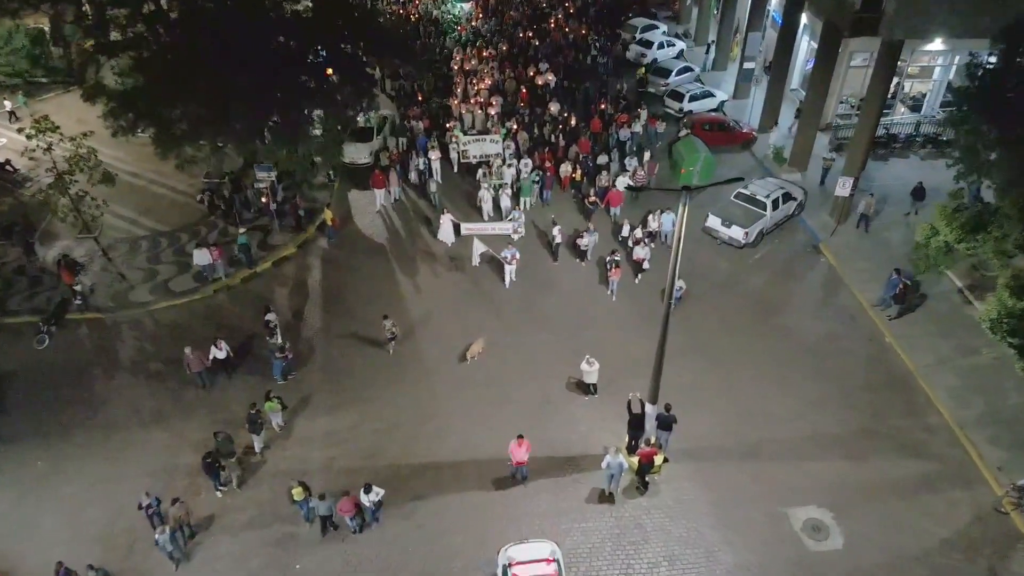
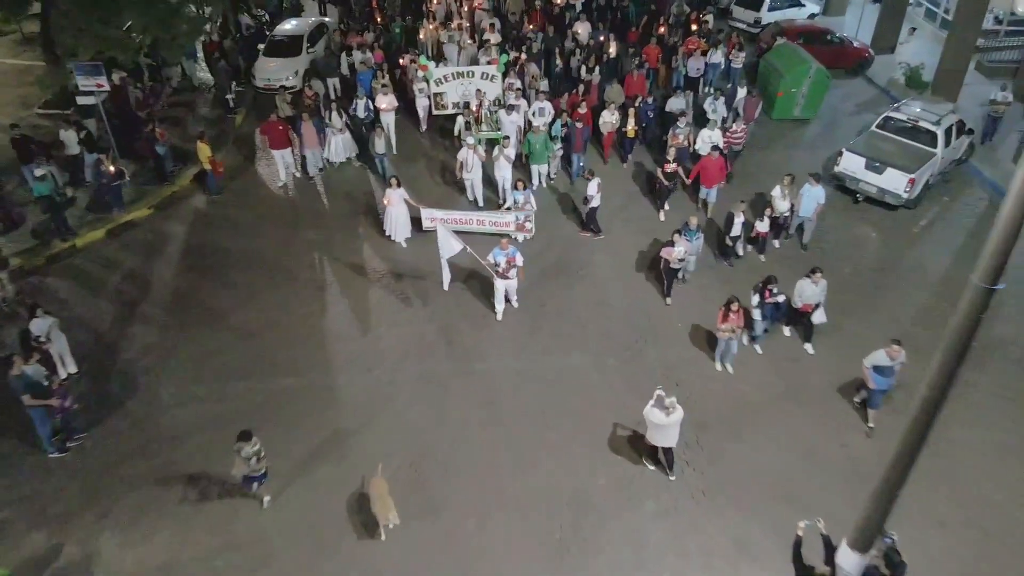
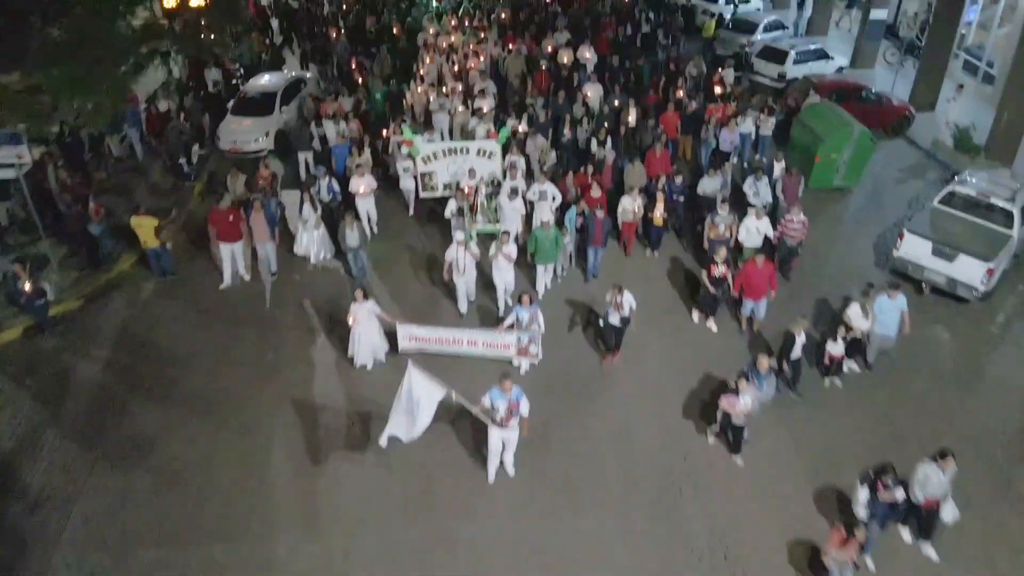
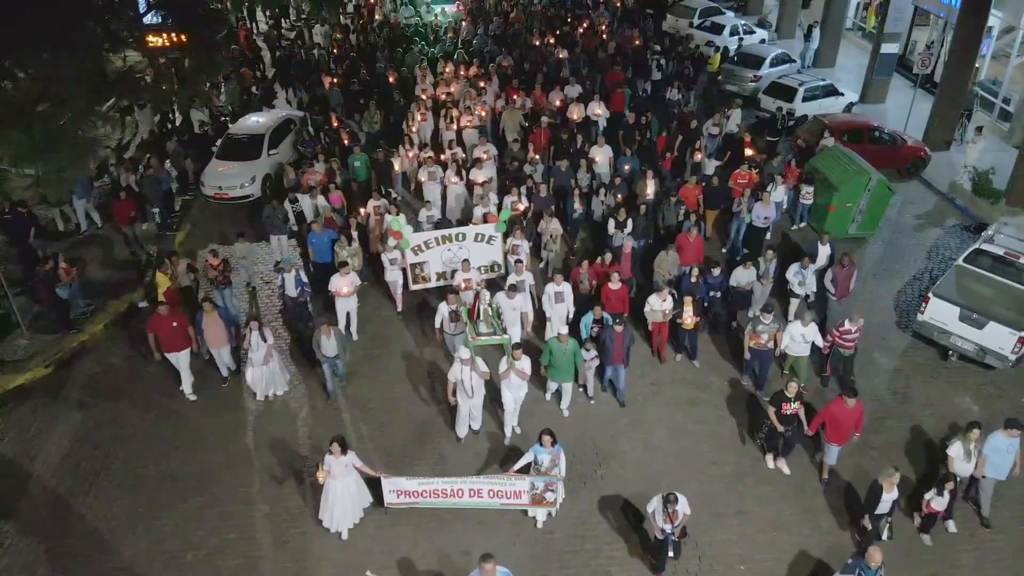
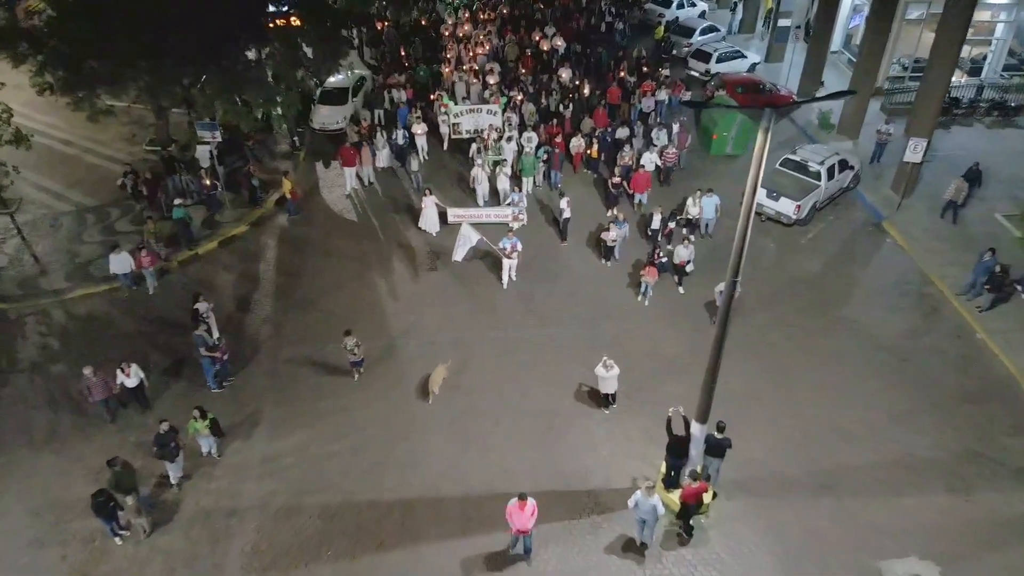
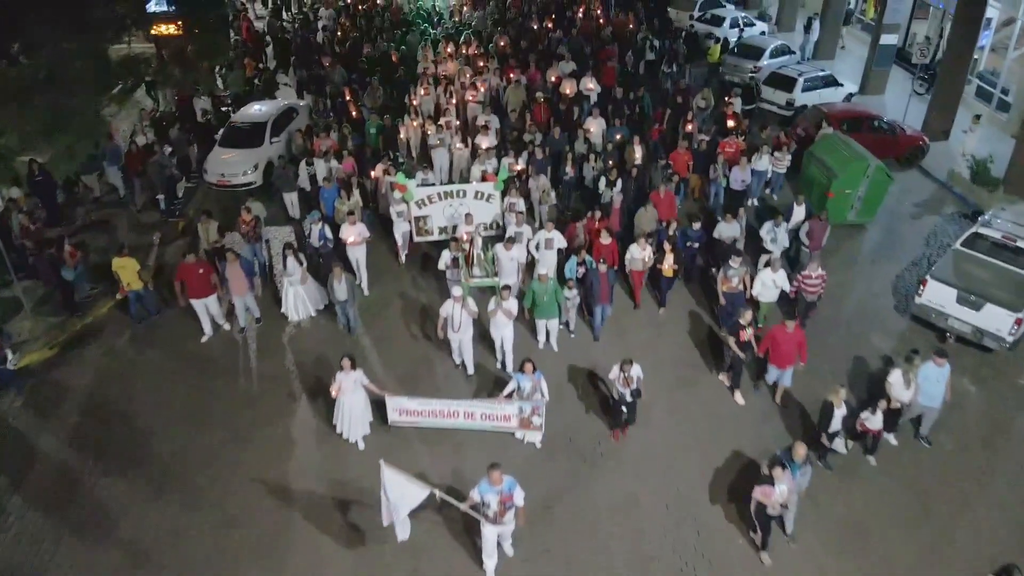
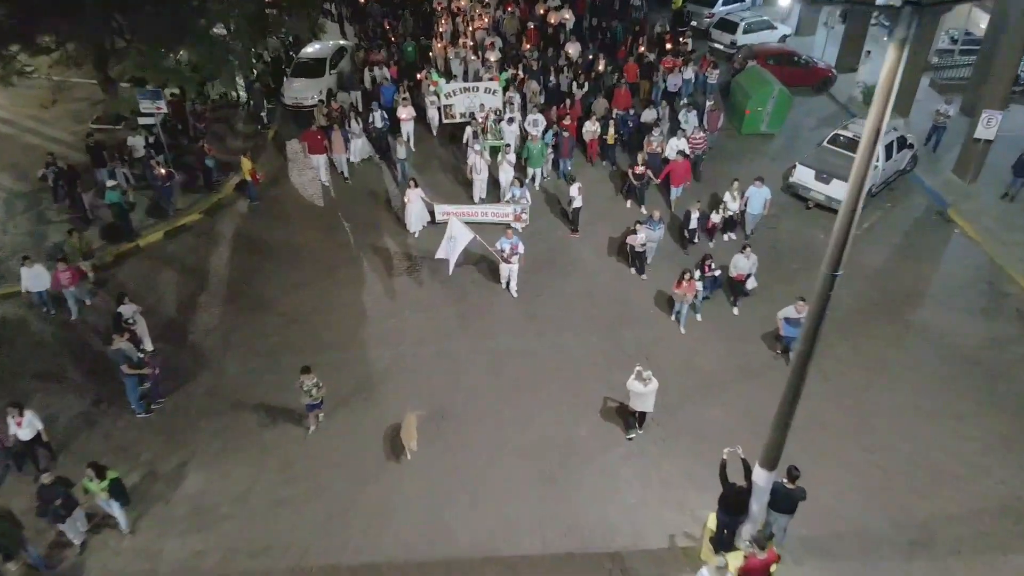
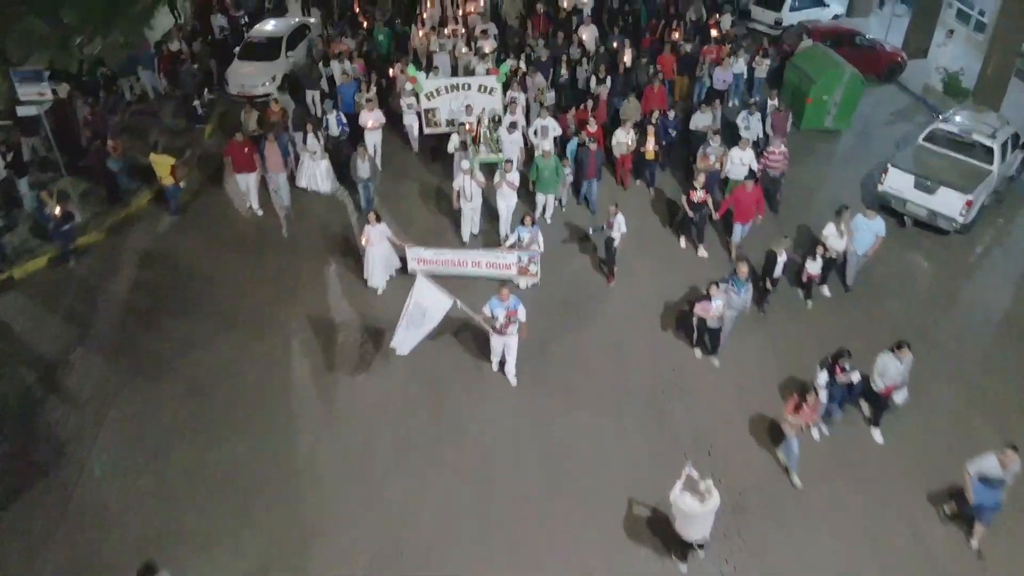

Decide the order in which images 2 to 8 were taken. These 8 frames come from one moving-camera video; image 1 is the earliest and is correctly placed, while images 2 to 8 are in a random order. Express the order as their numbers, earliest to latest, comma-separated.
5, 7, 2, 8, 3, 6, 4
